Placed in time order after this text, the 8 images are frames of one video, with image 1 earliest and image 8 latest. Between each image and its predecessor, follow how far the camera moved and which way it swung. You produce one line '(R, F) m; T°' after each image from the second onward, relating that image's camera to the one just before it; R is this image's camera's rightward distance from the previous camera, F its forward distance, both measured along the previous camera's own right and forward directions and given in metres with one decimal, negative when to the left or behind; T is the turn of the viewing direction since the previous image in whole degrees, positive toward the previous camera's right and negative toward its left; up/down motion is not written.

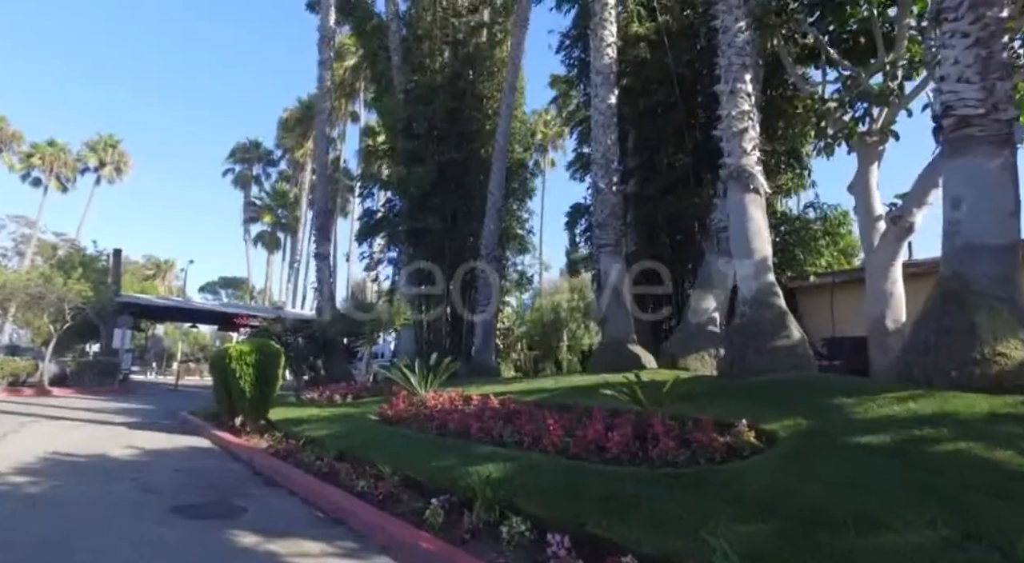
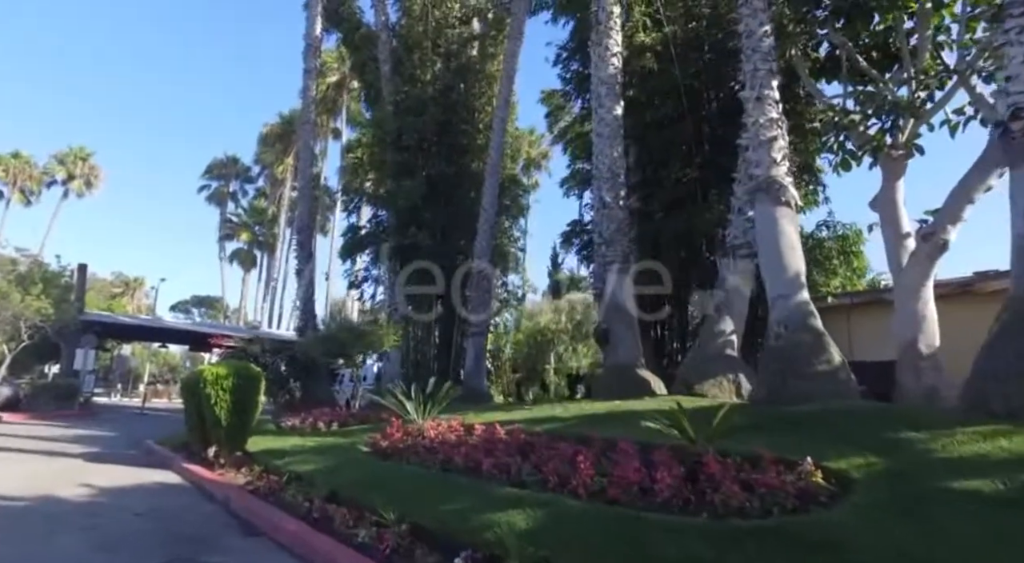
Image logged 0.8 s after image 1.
(-0.4, +0.8) m; +2°
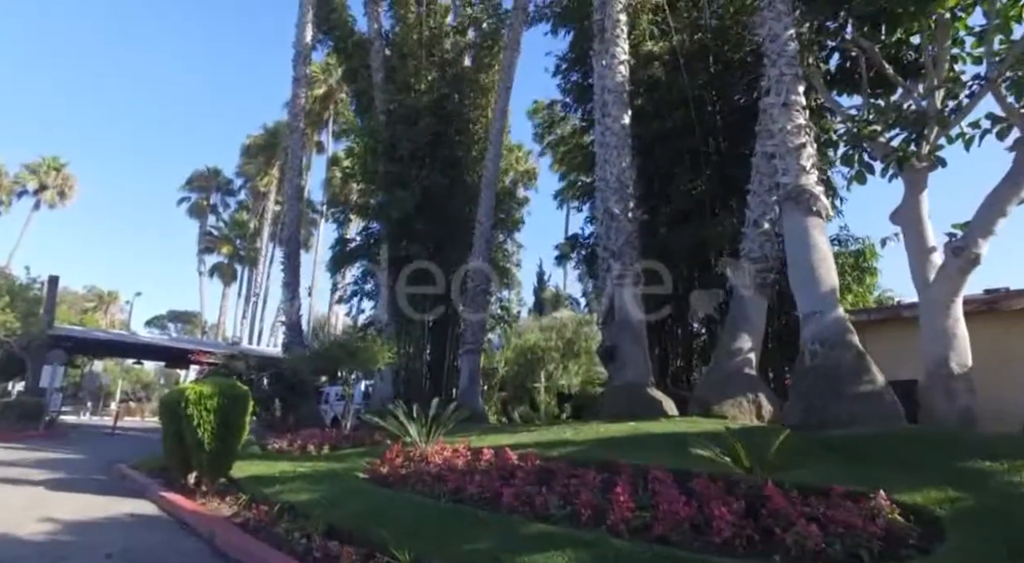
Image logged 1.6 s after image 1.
(-0.4, +0.6) m; +2°
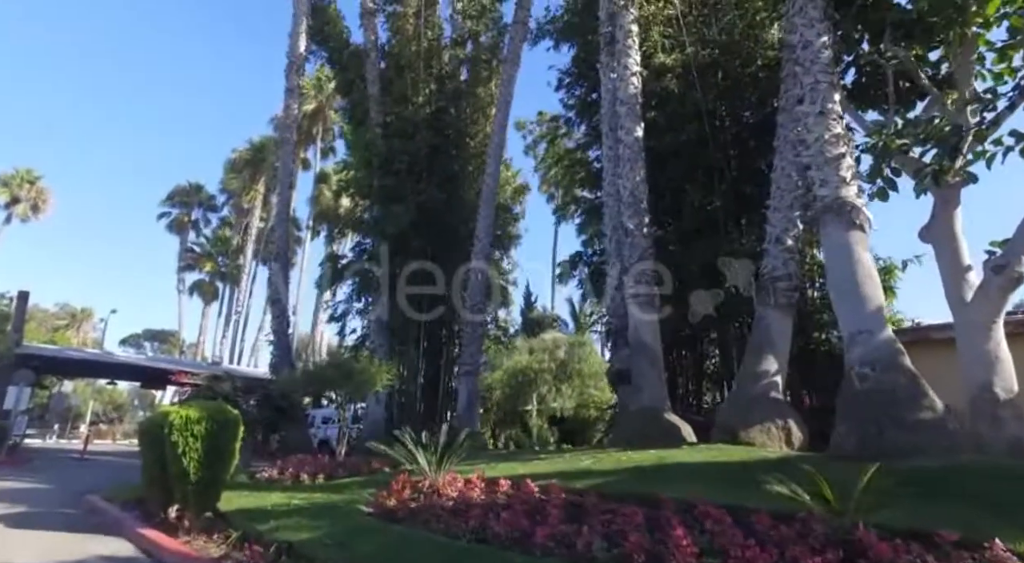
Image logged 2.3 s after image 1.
(-0.5, +0.6) m; +2°
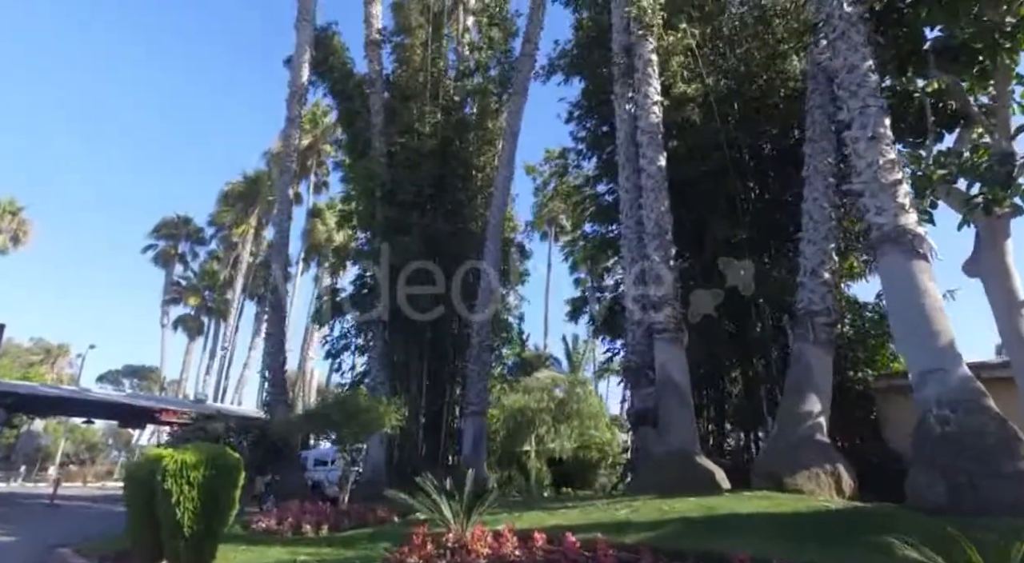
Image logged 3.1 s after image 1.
(-0.6, +0.6) m; +1°
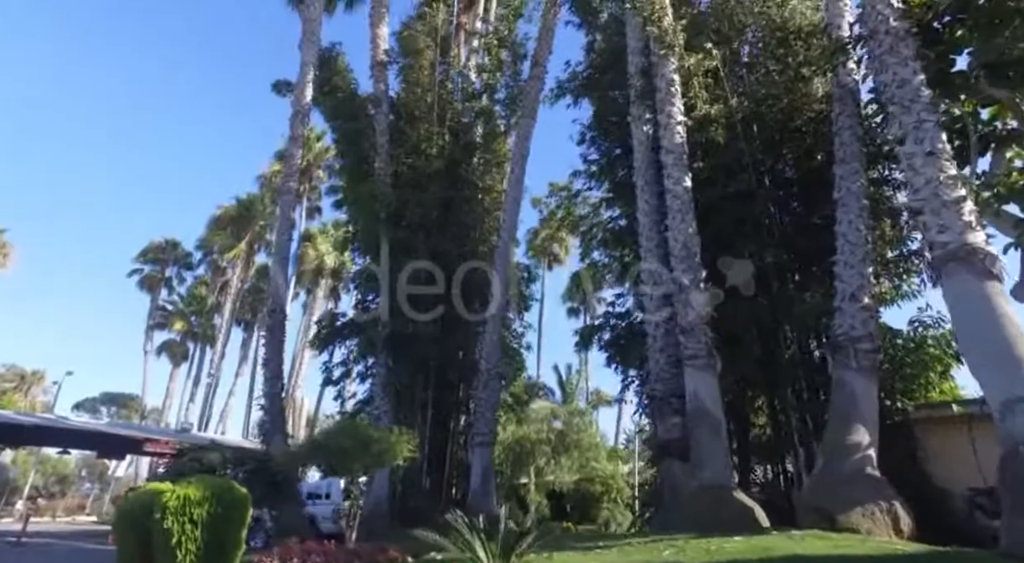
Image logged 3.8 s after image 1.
(-0.6, +0.5) m; +1°
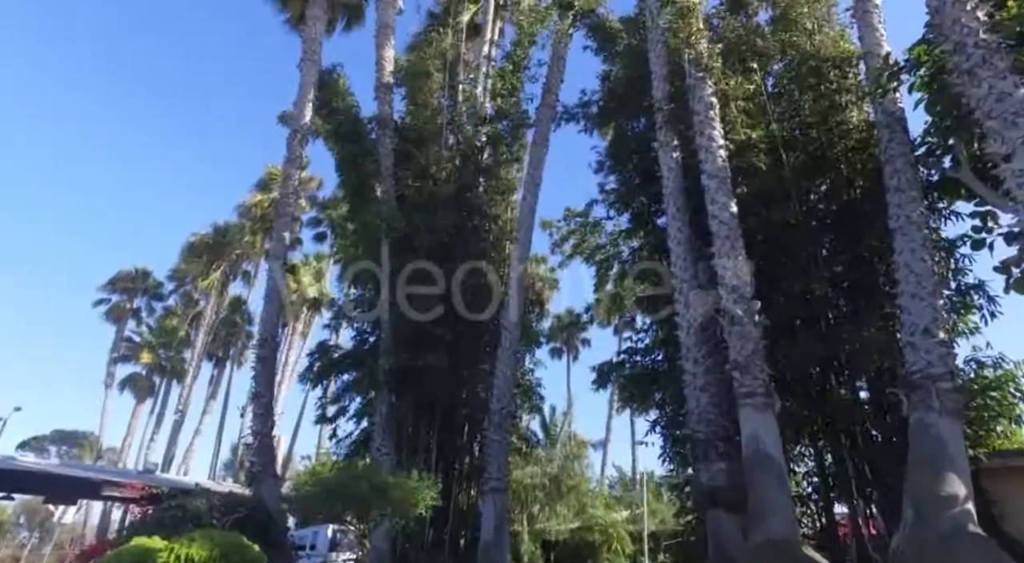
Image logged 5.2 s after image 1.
(-1.0, +1.0) m; +3°
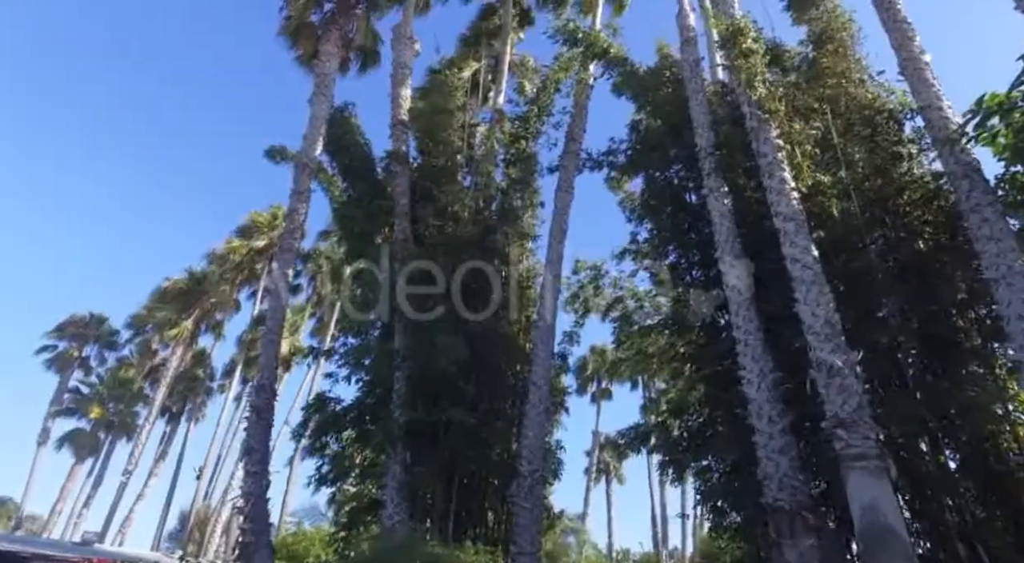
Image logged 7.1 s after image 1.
(-1.6, +1.3) m; +4°
